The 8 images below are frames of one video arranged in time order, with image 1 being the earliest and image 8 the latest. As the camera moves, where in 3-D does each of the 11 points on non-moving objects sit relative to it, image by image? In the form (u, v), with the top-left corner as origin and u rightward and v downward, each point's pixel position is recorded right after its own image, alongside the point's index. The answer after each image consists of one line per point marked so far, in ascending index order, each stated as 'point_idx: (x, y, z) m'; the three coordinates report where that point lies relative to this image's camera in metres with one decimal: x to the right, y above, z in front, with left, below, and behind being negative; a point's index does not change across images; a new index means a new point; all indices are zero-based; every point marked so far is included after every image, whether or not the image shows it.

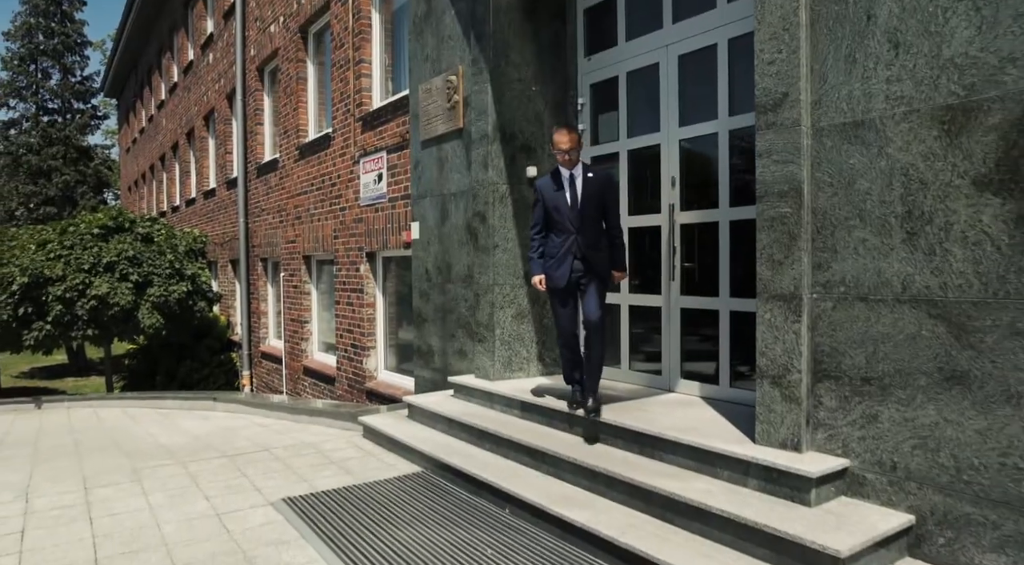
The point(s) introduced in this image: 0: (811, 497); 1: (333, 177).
0: (+1.4, -1.0, +3.0) m
1: (-2.3, +1.4, +8.4) m
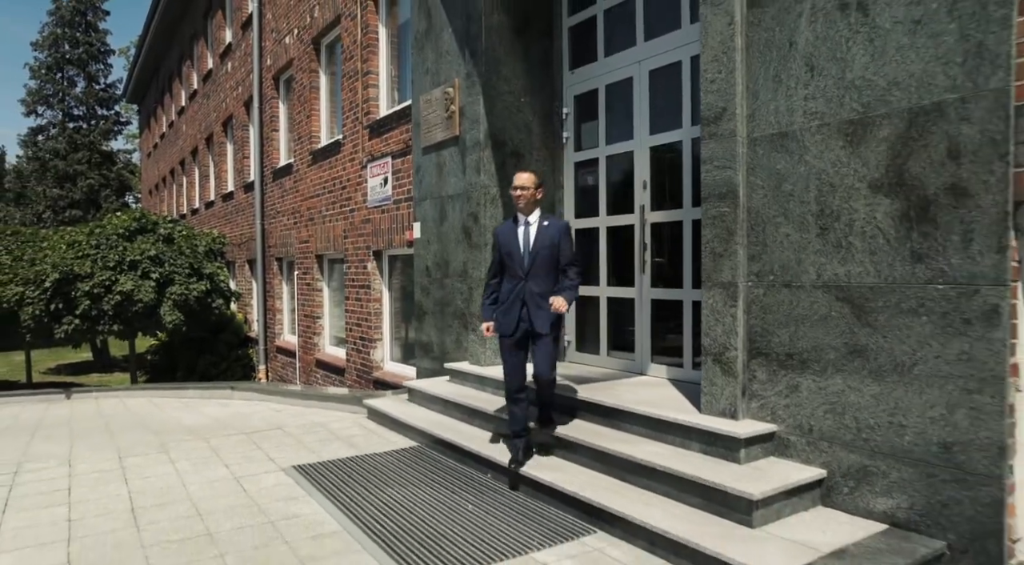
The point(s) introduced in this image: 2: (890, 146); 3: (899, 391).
0: (+1.2, -0.9, +3.4) m
1: (-2.3, +1.4, +9.0) m
2: (+1.8, +0.6, +3.0) m
3: (+1.8, -0.5, +3.0) m
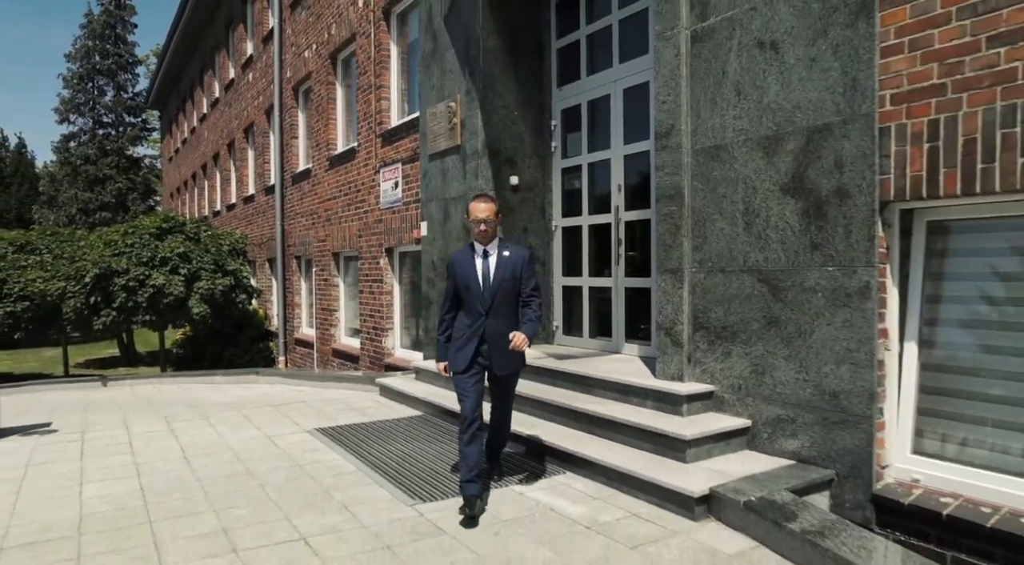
0: (+1.1, -0.8, +4.2) m
1: (-2.3, +1.5, +9.9) m
2: (+1.6, +0.7, +3.8) m
3: (+1.7, -0.4, +3.8) m
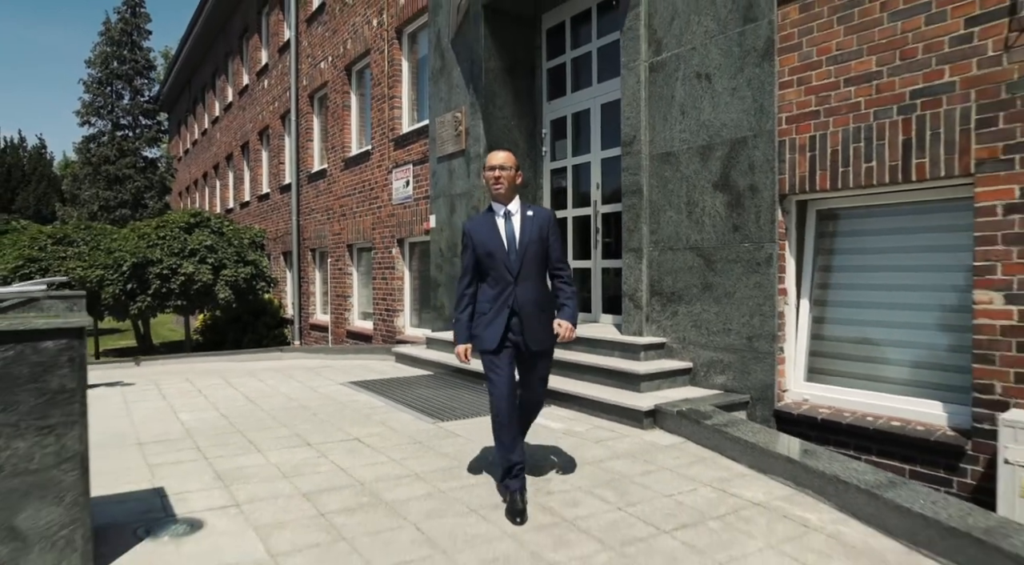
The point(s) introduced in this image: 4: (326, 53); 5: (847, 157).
0: (+1.1, -0.6, +5.5) m
1: (-2.4, +1.7, +11.1) m
2: (+1.6, +0.9, +5.1) m
3: (+1.7, -0.2, +5.0) m
4: (-3.7, +4.5, +12.9) m
5: (+2.2, +0.8, +4.3) m
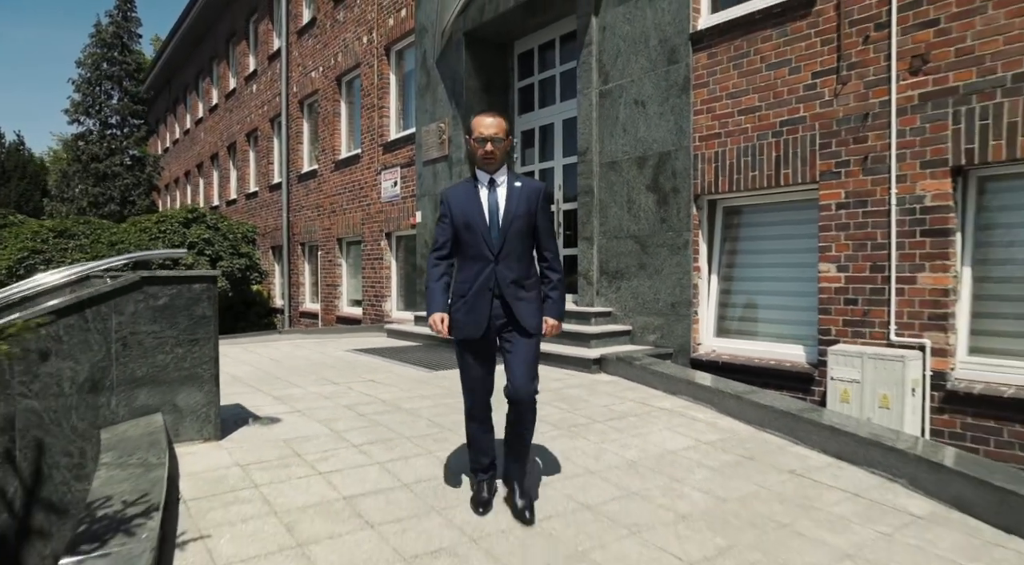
0: (+0.8, -0.4, +6.9) m
1: (-2.9, +1.9, +12.4) m
2: (+1.4, +1.1, +6.6) m
3: (+1.5, 0.0, +6.5) m
4: (-4.2, +4.7, +14.1) m
5: (+2.0, +1.0, +5.8) m
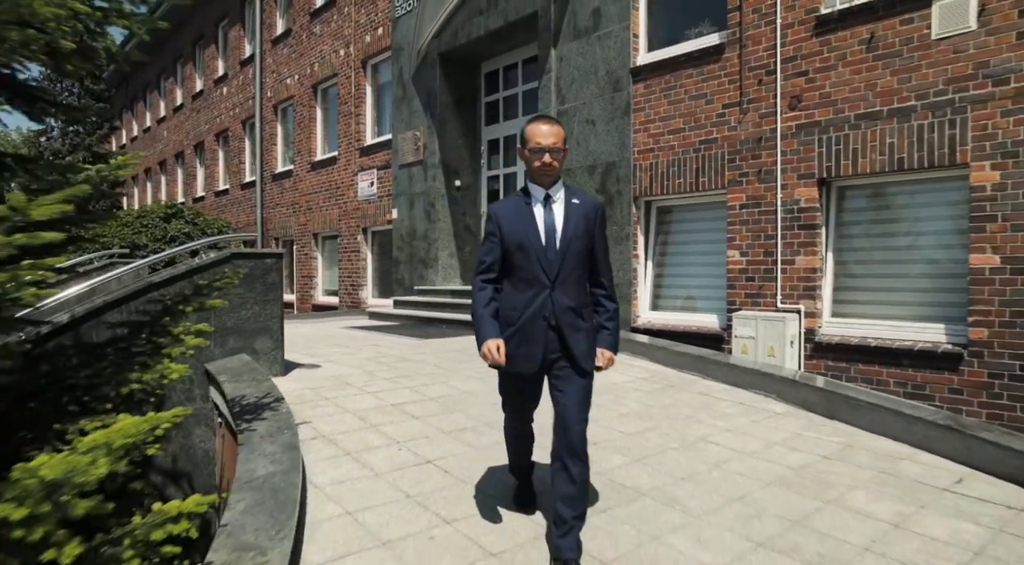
0: (+0.5, -0.2, +8.4) m
1: (-3.6, +2.1, +13.6) m
2: (+1.1, +1.3, +8.1) m
3: (+1.2, +0.2, +8.1) m
4: (-5.1, +4.9, +15.2) m
5: (+1.8, +1.2, +7.4) m
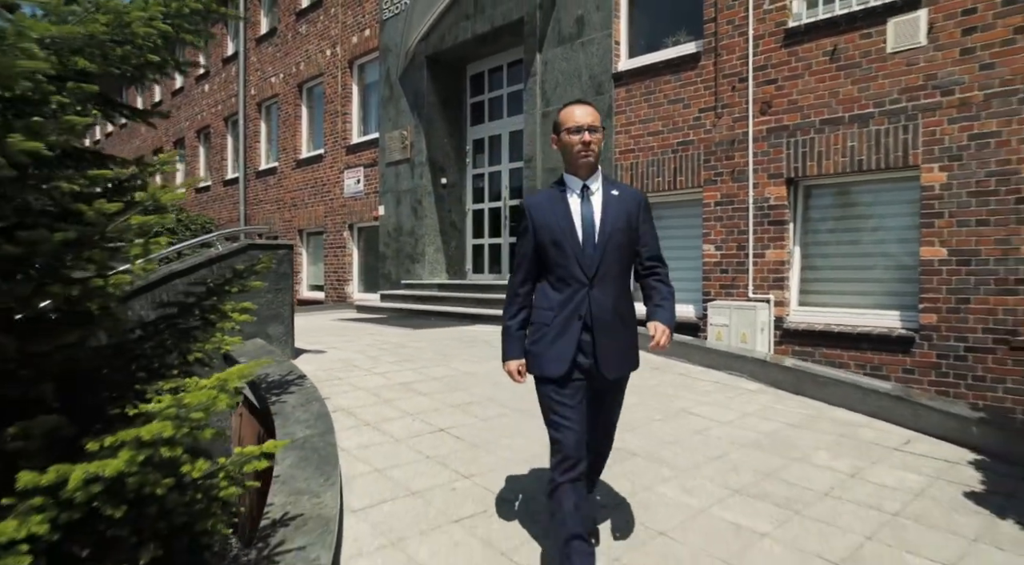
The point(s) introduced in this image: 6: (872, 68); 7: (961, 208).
0: (+0.3, -0.1, +8.9) m
1: (-4.0, +2.2, +13.8) m
2: (+1.0, +1.4, +8.6) m
3: (+1.0, +0.3, +8.5) m
4: (-5.6, +5.0, +15.4) m
5: (+1.6, +1.3, +7.8) m
6: (+3.4, +2.0, +6.1) m
7: (+3.8, +0.6, +5.6) m
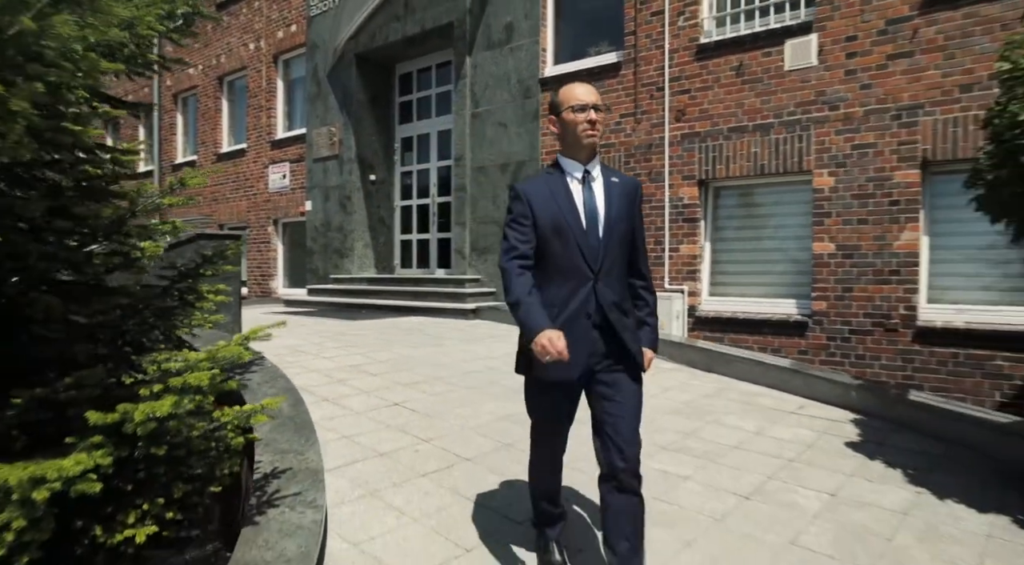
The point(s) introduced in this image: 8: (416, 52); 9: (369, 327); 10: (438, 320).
0: (-0.6, 0.0, +9.2) m
1: (-5.5, +2.3, +13.6) m
2: (0.0, +1.5, +9.0) m
3: (+0.1, +0.4, +9.0) m
4: (-7.3, +5.1, +15.0) m
5: (+0.8, +1.4, +8.4) m
6: (+2.7, +2.1, +6.9) m
7: (+3.3, +0.7, +6.4) m
8: (-1.6, +3.9, +10.9) m
9: (-1.6, -0.5, +7.6) m
10: (-1.0, -0.5, +8.7) m
